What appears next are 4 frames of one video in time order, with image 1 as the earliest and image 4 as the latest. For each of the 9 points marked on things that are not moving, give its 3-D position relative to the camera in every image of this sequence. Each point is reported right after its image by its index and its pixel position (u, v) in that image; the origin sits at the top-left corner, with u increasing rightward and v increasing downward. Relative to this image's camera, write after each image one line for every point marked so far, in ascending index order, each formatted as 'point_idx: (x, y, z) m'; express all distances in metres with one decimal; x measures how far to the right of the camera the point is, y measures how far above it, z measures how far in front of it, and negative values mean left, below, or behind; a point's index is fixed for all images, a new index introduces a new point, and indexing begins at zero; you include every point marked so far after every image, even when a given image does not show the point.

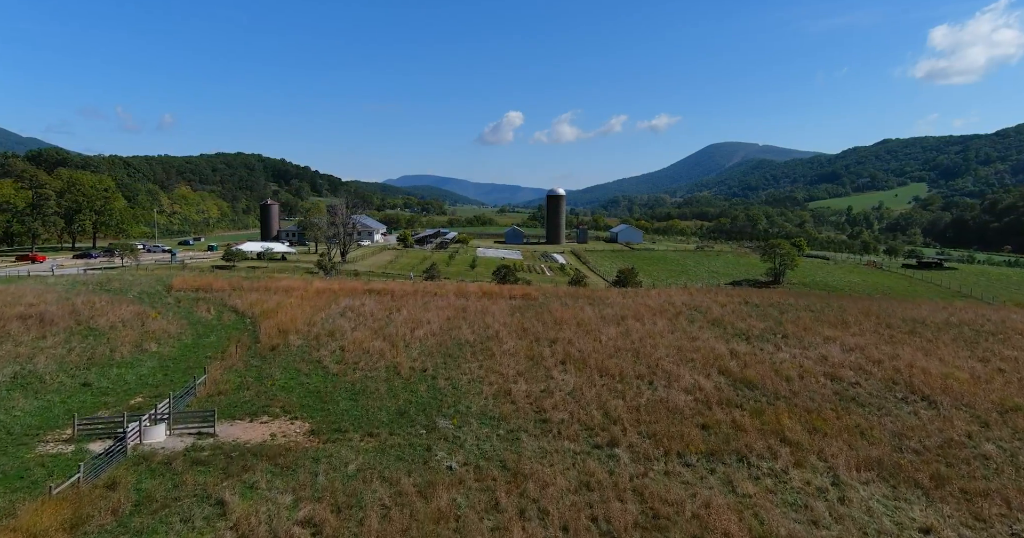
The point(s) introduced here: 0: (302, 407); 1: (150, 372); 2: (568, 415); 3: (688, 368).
0: (-4.6, -3.0, +14.0) m
1: (-8.6, -2.4, +15.2) m
2: (+1.3, -3.2, +14.2) m
3: (+4.9, -2.7, +18.0) m
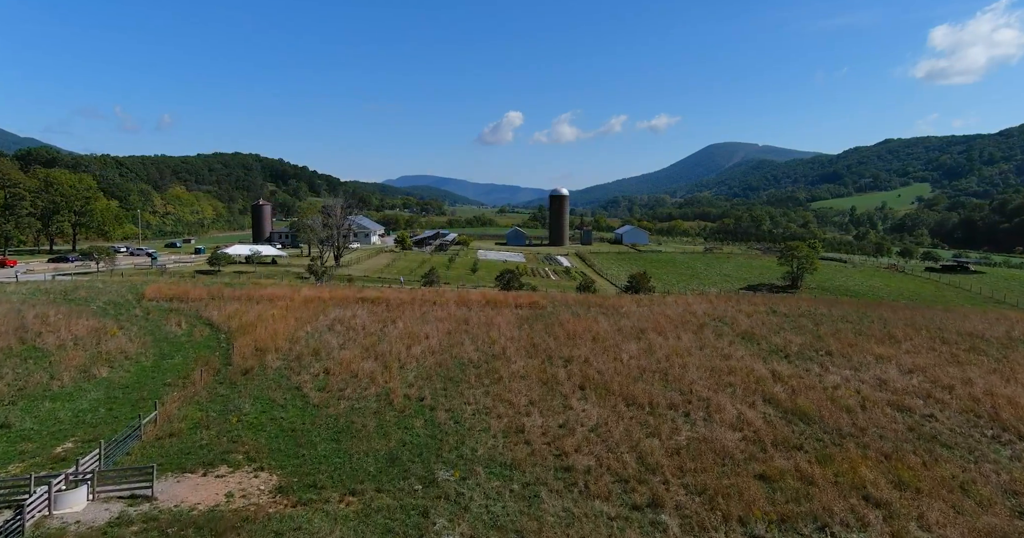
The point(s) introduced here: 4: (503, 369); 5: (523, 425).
0: (-4.3, -3.3, +11.5) m
1: (-8.3, -2.7, +12.7) m
2: (+1.5, -3.5, +11.7) m
3: (+5.2, -3.0, +15.5) m
4: (-0.2, -2.7, +17.3) m
5: (+0.2, -3.2, +13.4) m
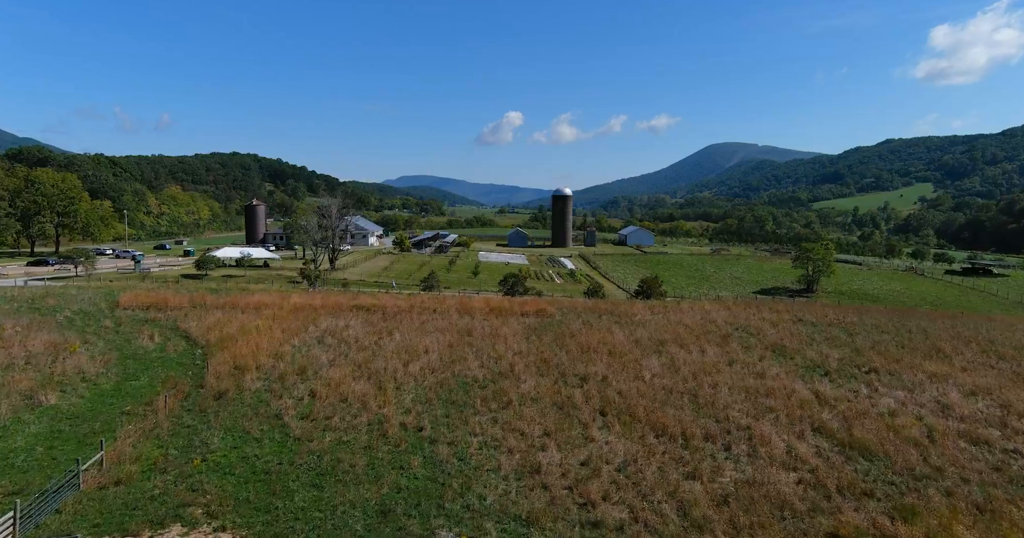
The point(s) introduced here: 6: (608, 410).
0: (-4.0, -3.5, +9.6) m
1: (-8.1, -2.9, +10.7) m
2: (+1.8, -3.7, +9.7) m
3: (+5.4, -3.2, +13.5) m
4: (0.0, -2.9, +15.4) m
5: (+0.5, -3.4, +11.4) m
6: (+2.1, -3.1, +14.3) m
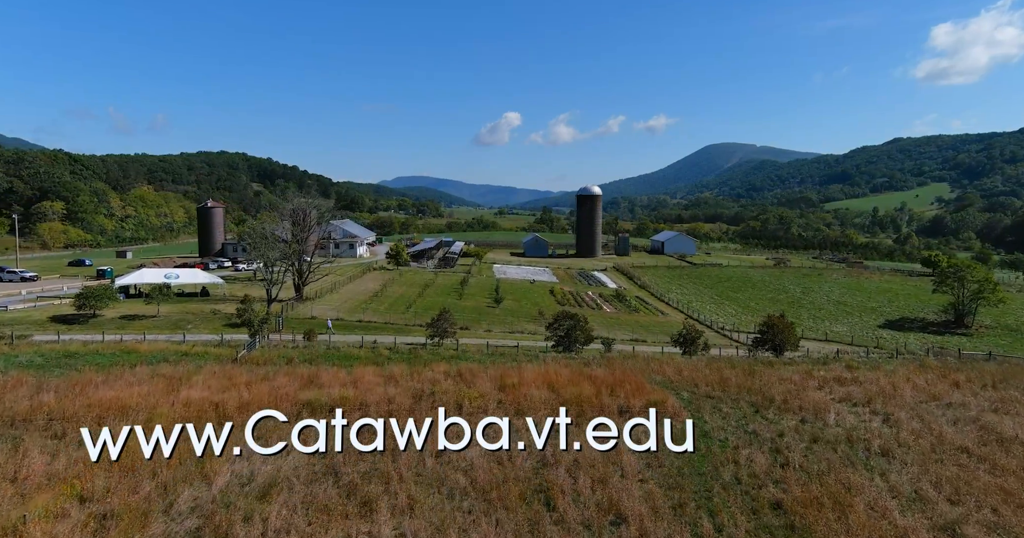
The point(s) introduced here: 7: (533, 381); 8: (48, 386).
0: (-2.0, -4.8, -2.9) m
1: (-6.0, -4.2, -1.8) m
2: (+3.8, -5.0, -2.8) m
3: (+7.5, -4.5, +1.0) m
4: (+2.1, -4.2, +2.9) m
5: (+2.6, -4.7, -1.0) m
6: (+4.2, -4.4, +1.8) m
7: (+0.5, -2.7, +15.8) m
8: (-9.9, -2.5, +13.8) m
